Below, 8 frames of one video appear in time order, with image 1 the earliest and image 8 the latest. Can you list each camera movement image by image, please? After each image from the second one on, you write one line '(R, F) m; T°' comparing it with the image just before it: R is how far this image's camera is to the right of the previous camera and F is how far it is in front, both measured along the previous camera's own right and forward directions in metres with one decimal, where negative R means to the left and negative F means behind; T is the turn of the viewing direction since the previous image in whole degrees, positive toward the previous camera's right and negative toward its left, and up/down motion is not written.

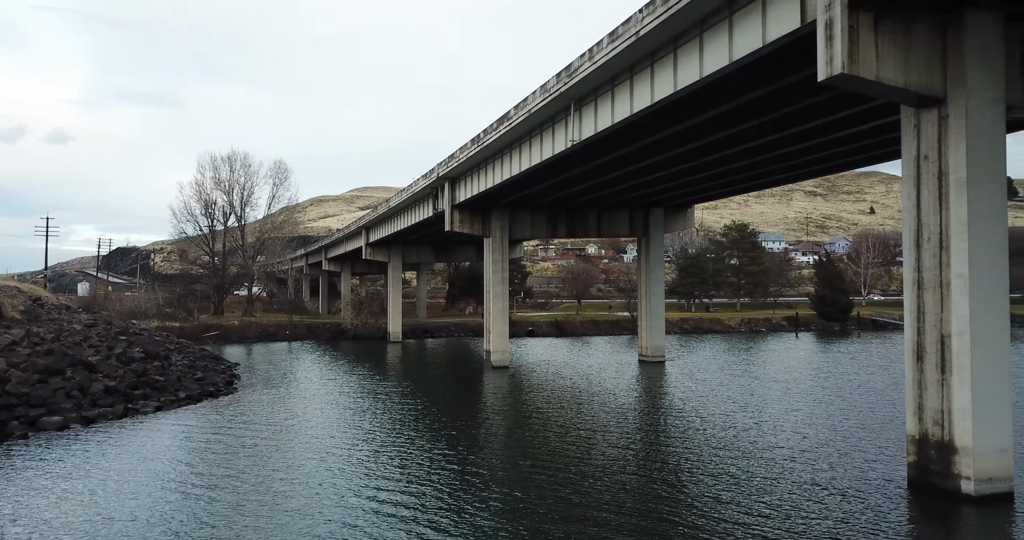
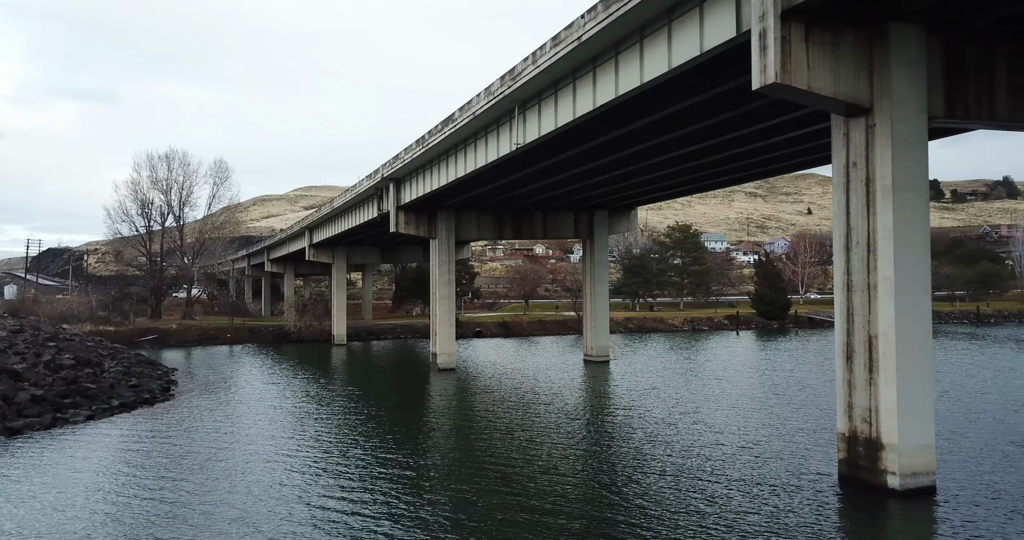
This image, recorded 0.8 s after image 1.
(+0.1, 0.0) m; +4°
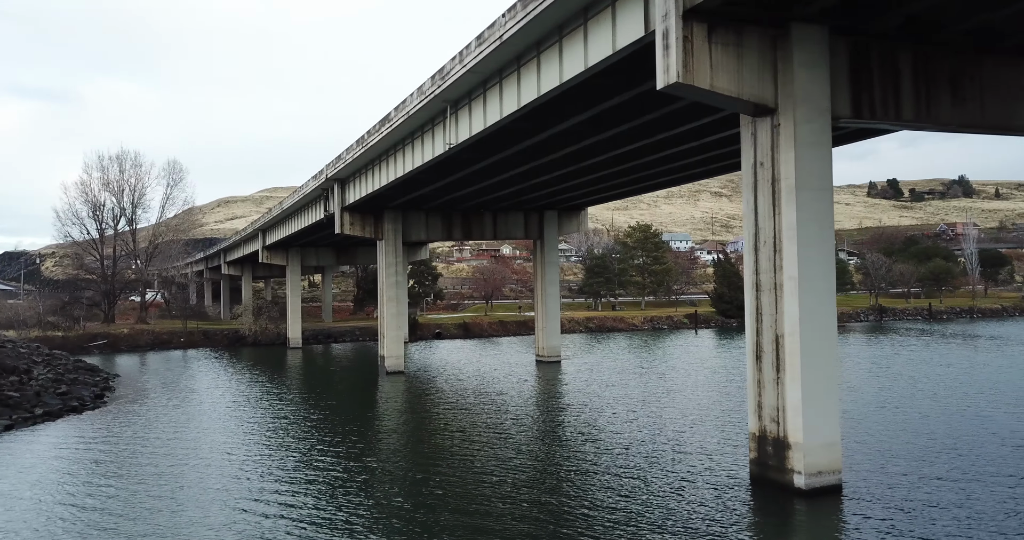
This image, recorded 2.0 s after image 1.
(+1.0, +0.1) m; +2°
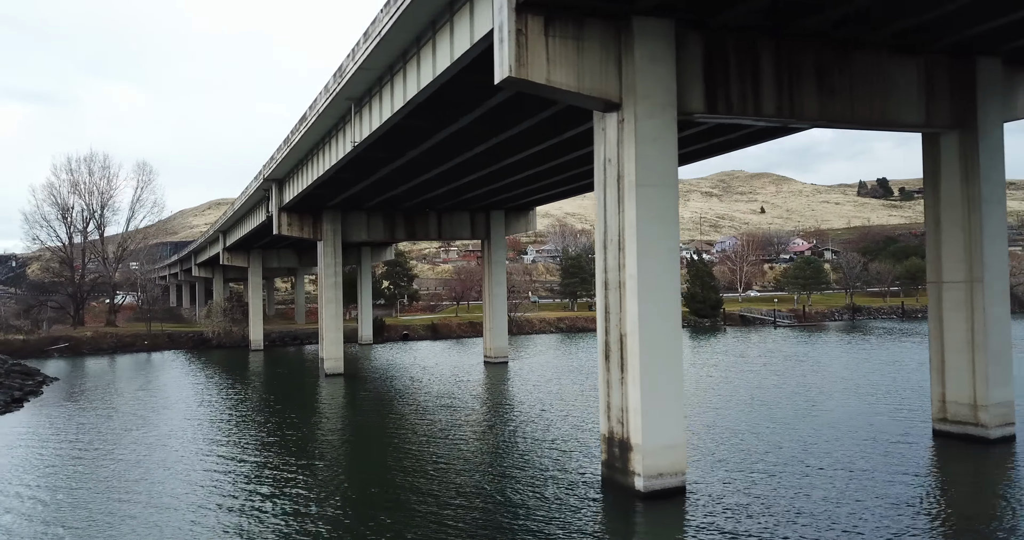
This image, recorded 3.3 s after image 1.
(+2.5, +0.3) m; 0°
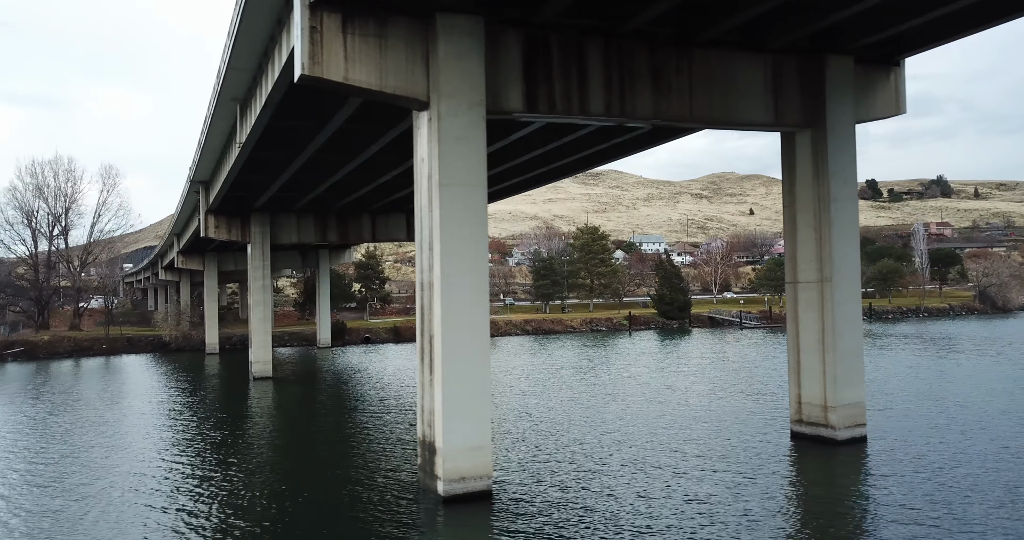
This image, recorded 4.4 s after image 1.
(+2.9, +0.2) m; 0°
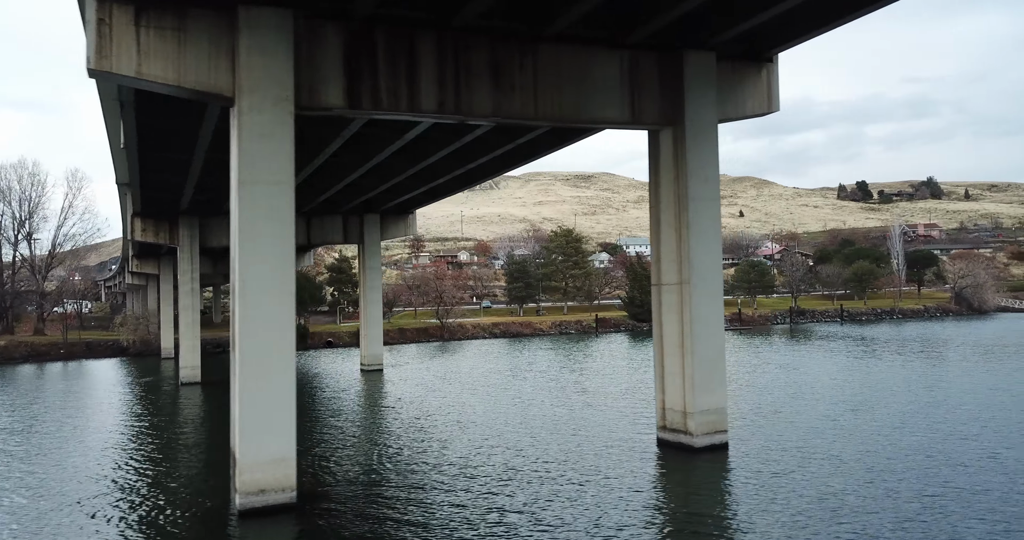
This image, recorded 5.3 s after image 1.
(+2.8, +0.5) m; 0°
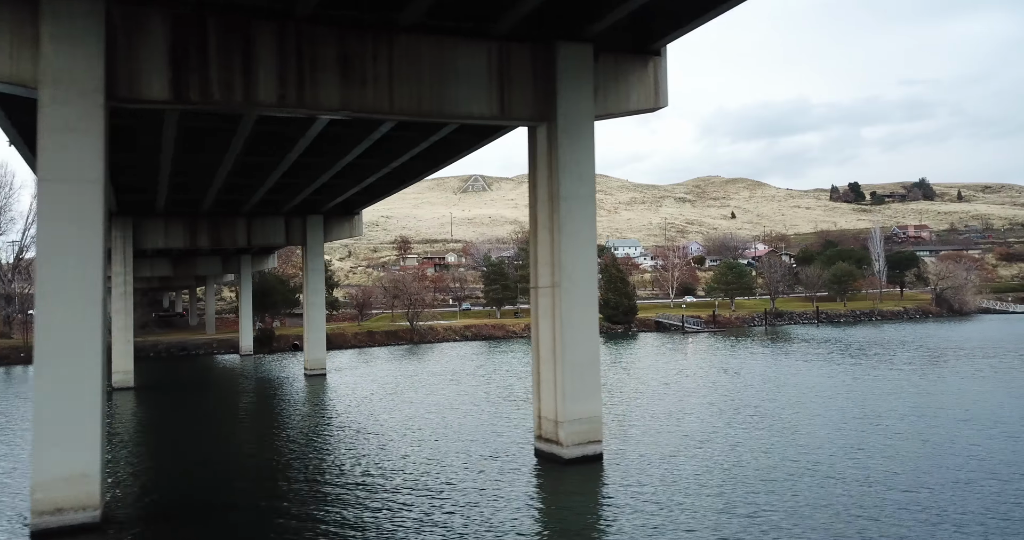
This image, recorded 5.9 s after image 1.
(+2.4, +0.7) m; 0°
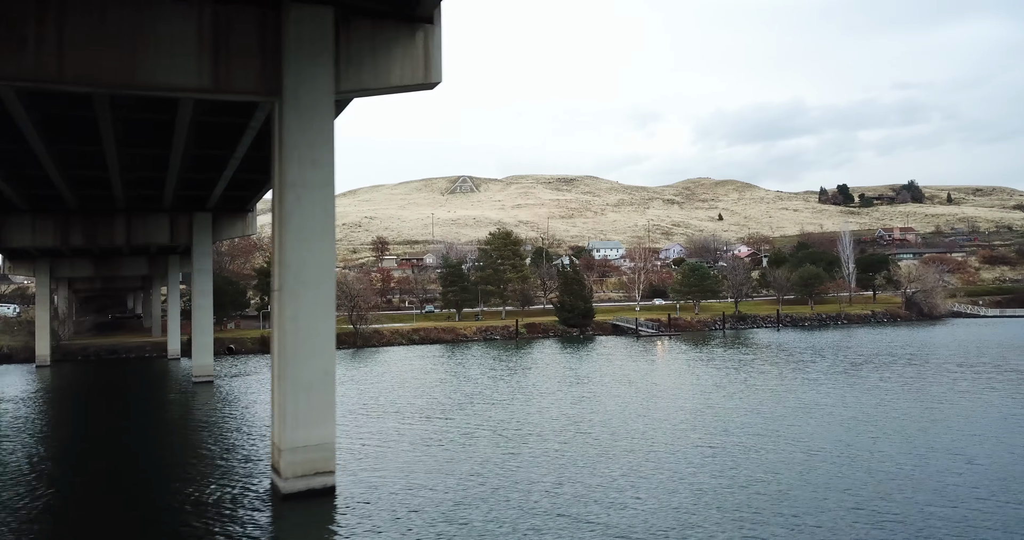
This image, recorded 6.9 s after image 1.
(+4.3, +2.0) m; 0°
